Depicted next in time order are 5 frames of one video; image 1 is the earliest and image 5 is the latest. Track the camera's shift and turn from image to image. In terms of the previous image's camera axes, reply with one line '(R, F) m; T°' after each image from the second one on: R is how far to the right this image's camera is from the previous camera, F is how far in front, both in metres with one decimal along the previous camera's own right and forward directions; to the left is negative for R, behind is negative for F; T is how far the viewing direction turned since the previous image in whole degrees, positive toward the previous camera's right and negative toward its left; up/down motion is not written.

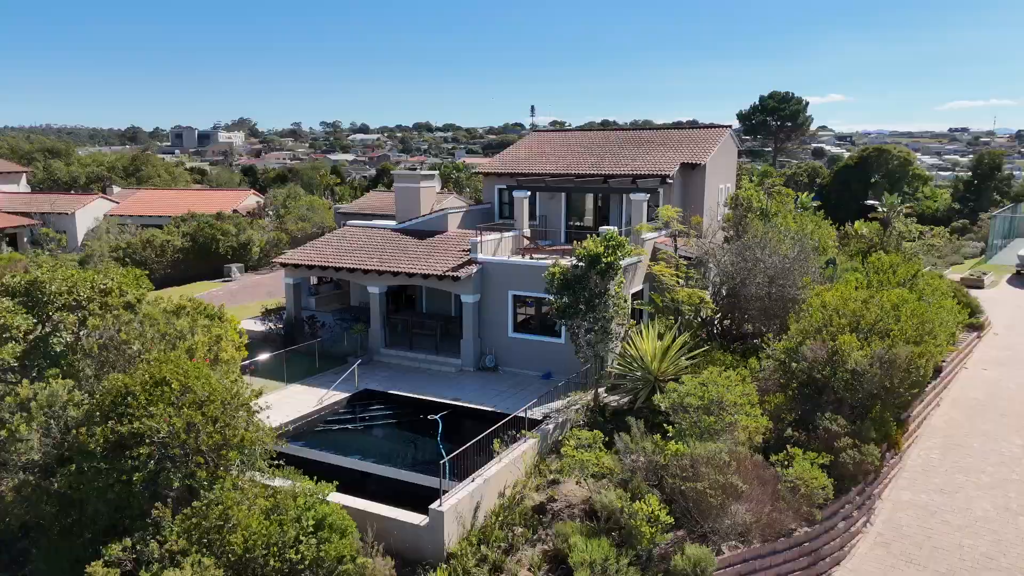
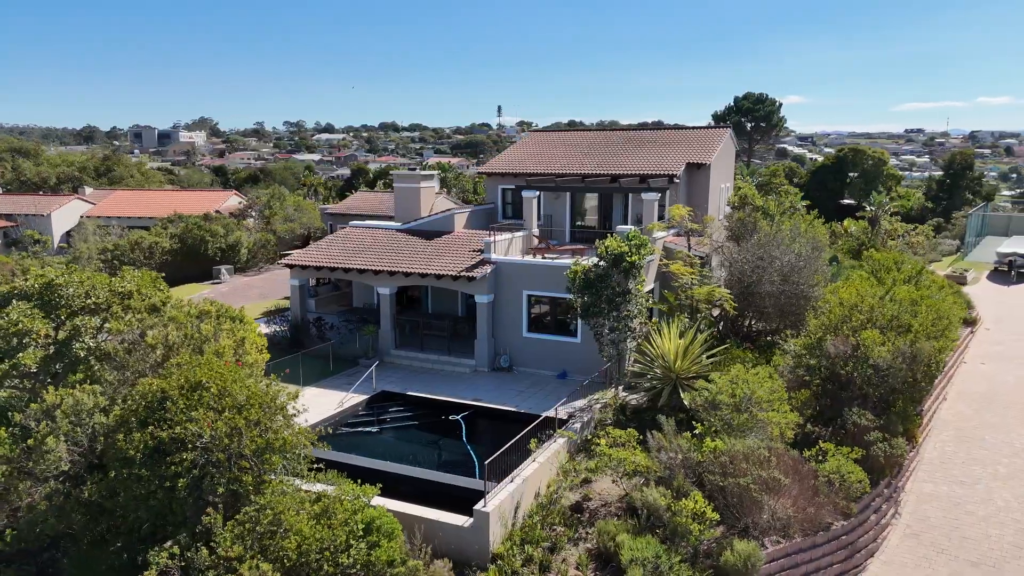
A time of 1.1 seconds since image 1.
(-1.3, +0.1) m; +2°
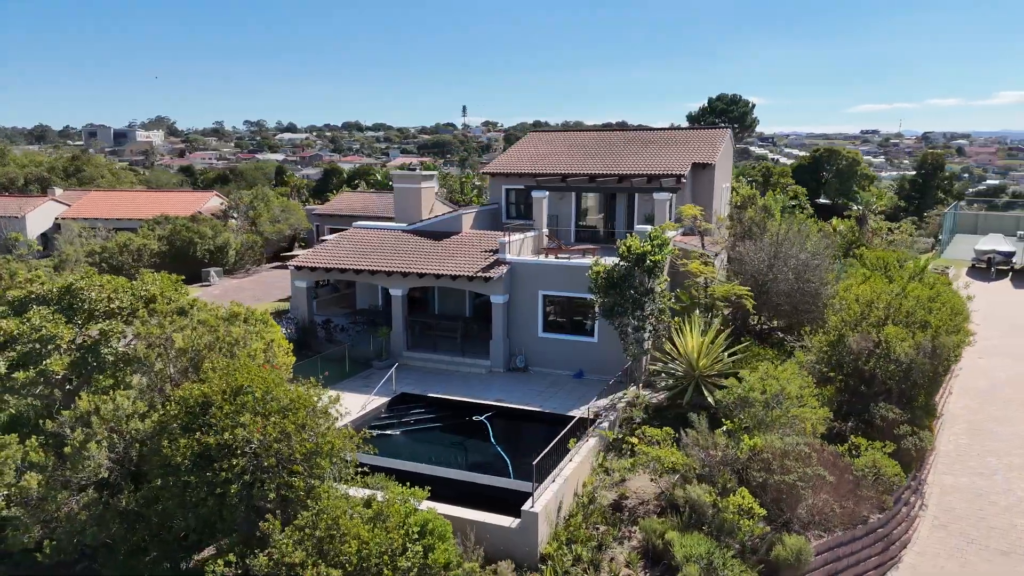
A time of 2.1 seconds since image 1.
(-1.4, 0.0) m; +2°
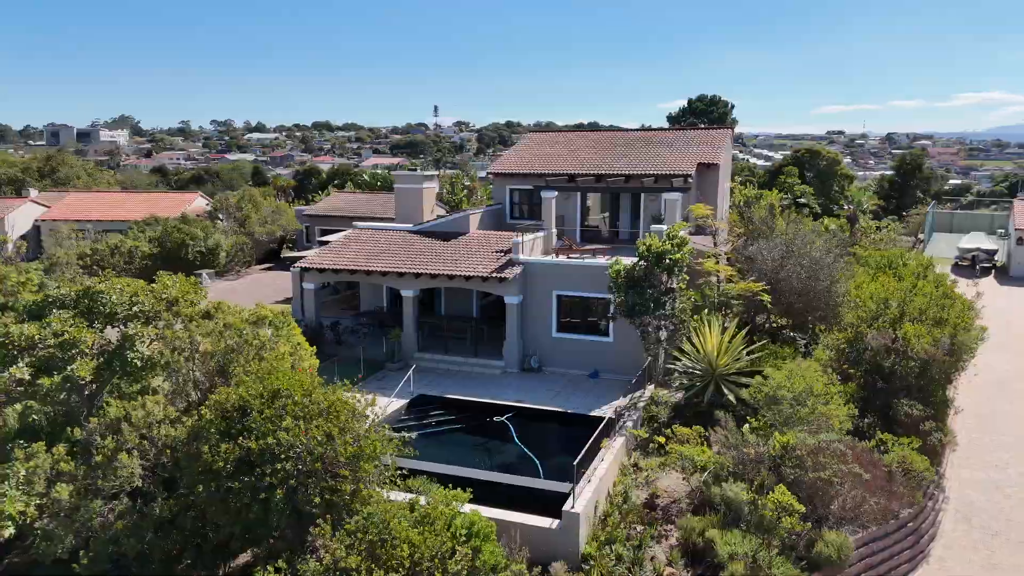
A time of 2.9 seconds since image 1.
(-1.1, +0.1) m; +2°
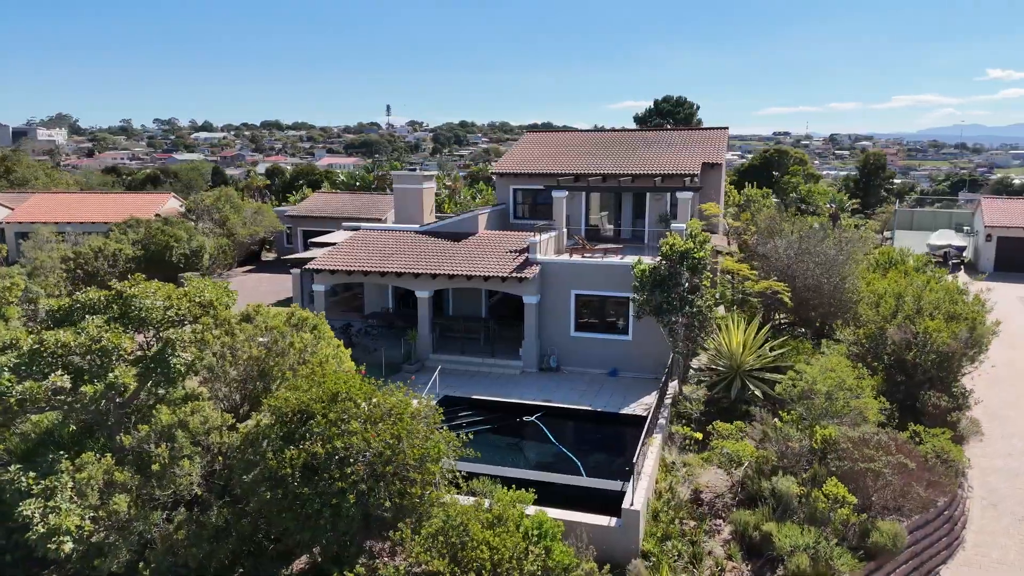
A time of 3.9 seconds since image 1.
(-1.7, 0.0) m; +3°
